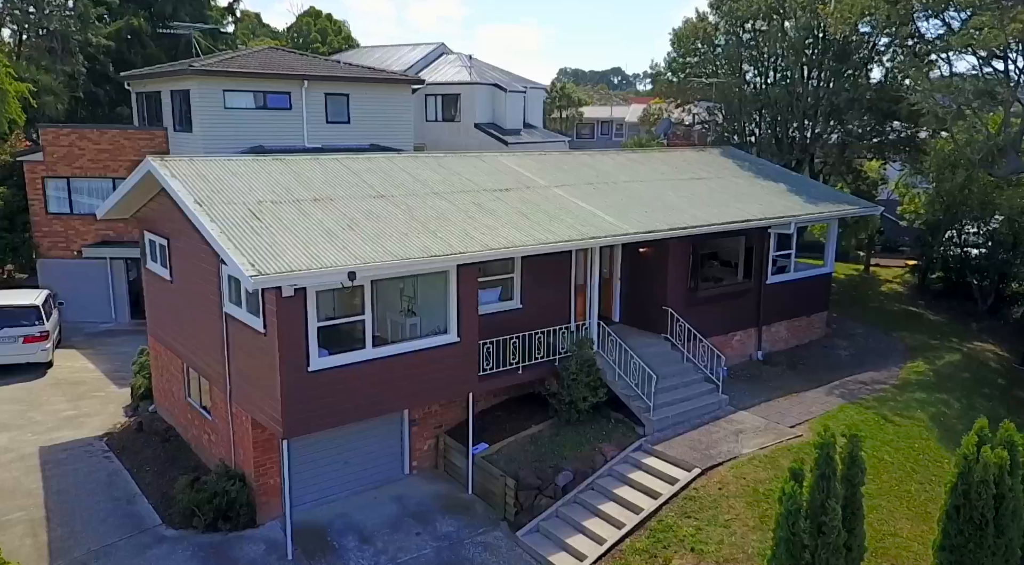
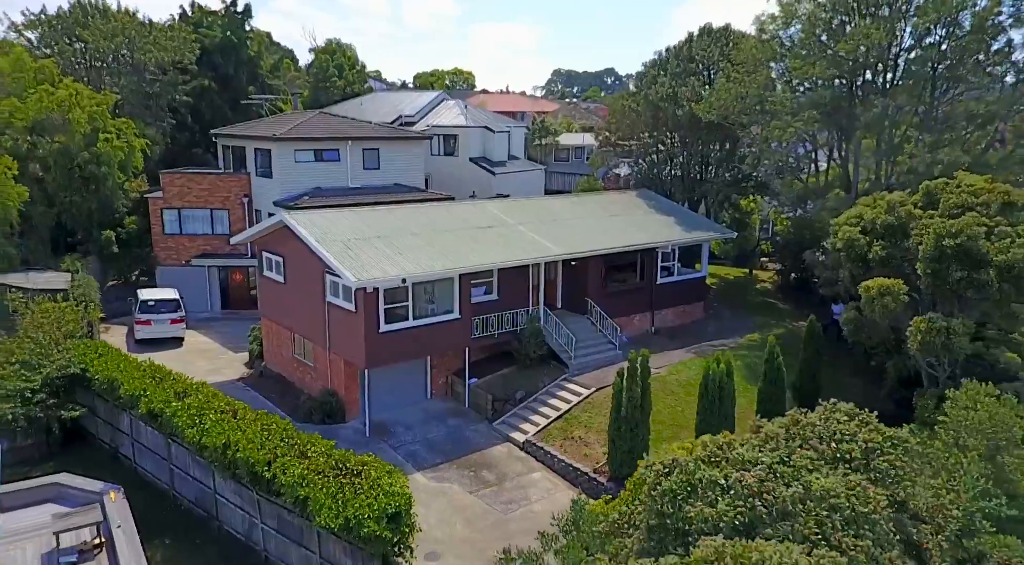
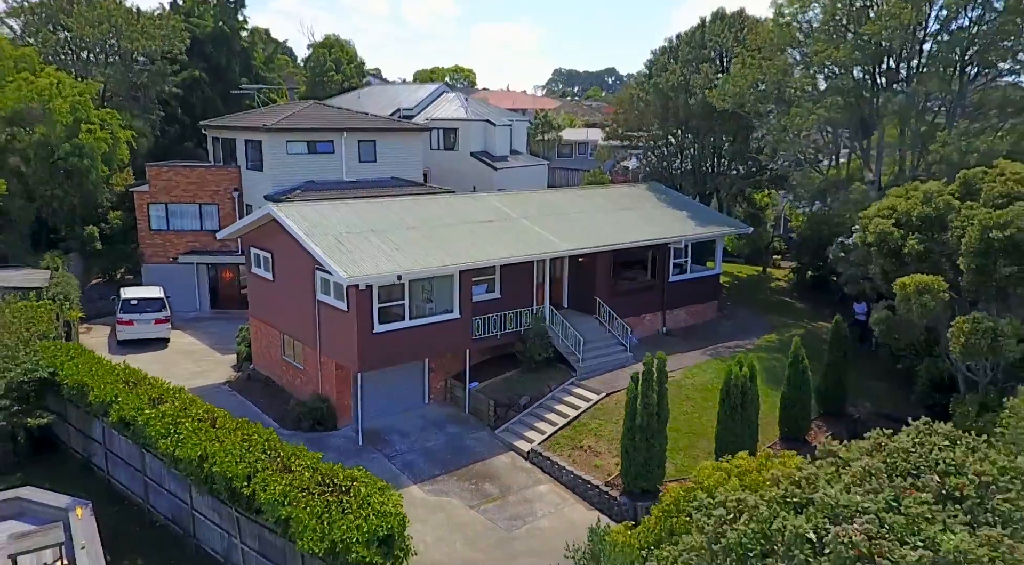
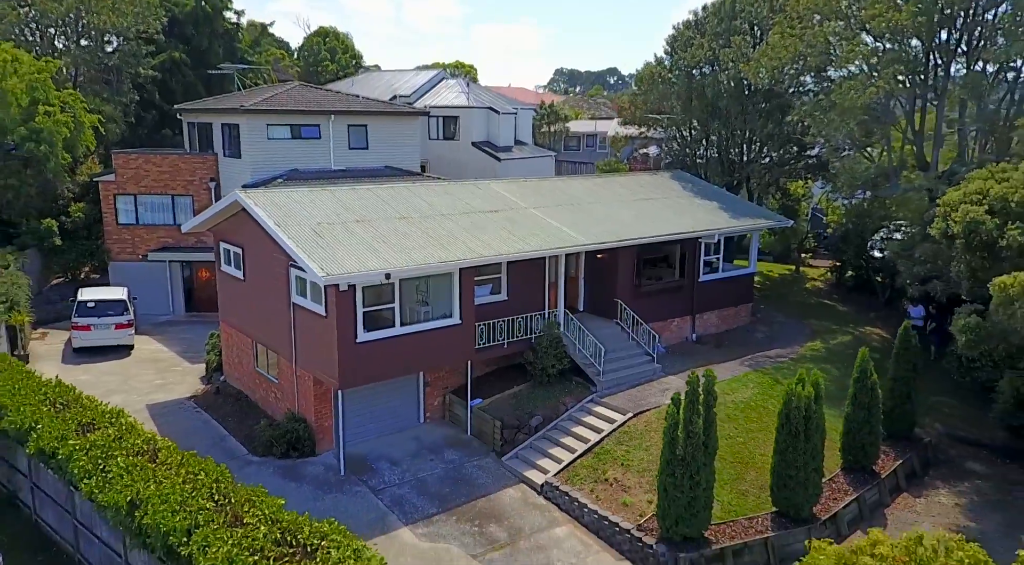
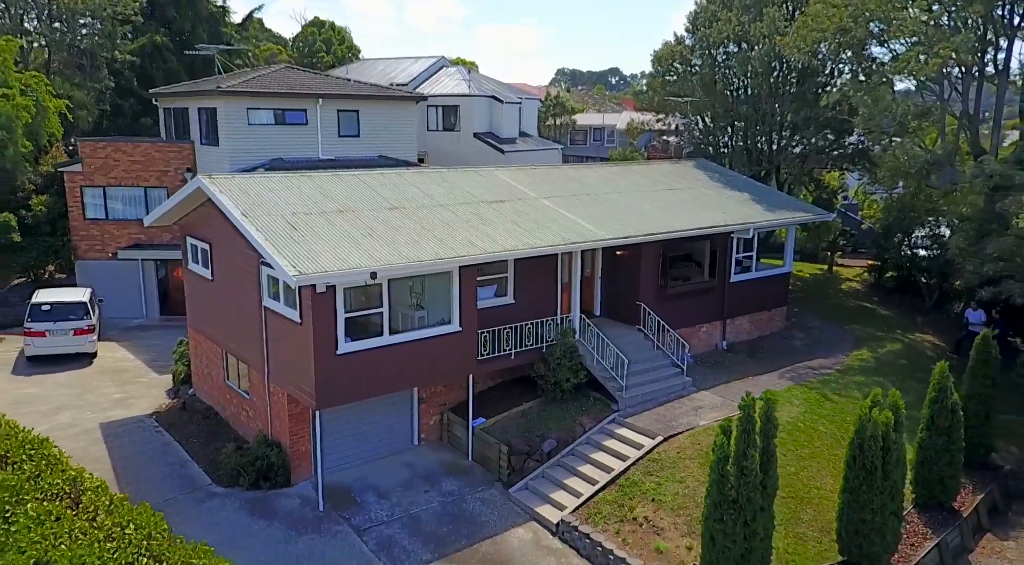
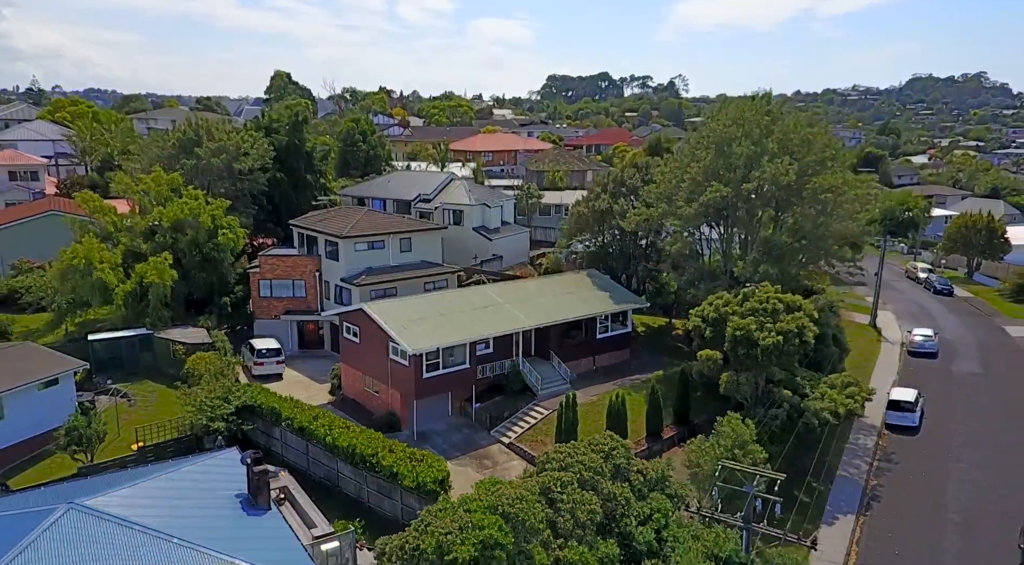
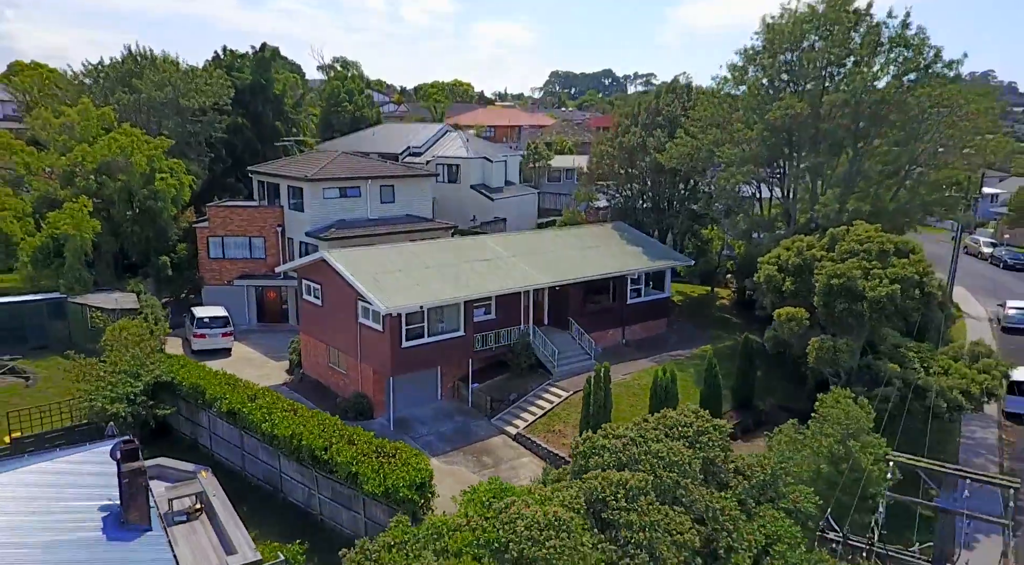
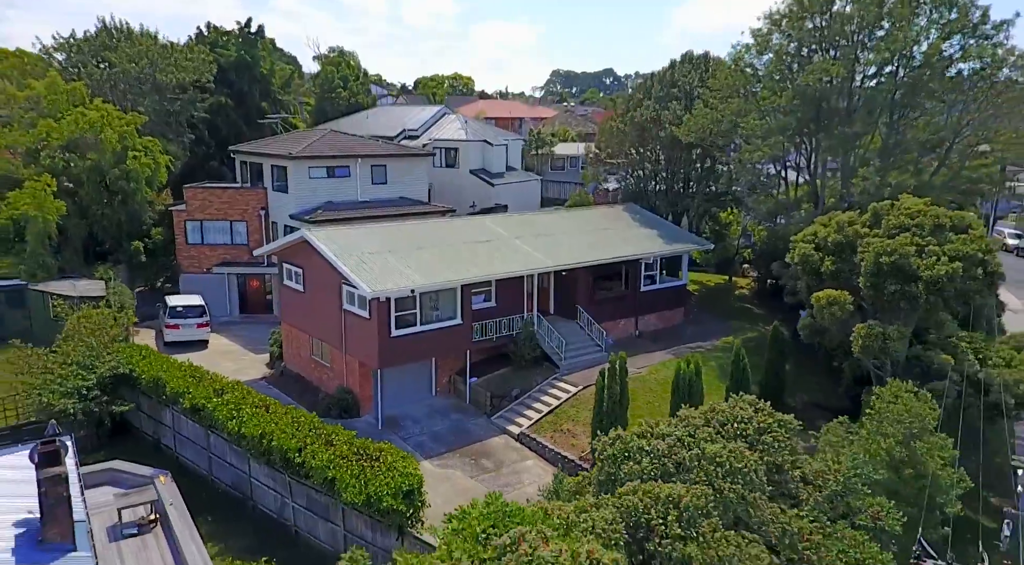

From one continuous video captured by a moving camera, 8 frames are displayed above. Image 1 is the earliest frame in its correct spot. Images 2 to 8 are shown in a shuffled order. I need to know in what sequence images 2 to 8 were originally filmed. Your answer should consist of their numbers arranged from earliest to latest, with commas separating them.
5, 4, 3, 2, 8, 7, 6
